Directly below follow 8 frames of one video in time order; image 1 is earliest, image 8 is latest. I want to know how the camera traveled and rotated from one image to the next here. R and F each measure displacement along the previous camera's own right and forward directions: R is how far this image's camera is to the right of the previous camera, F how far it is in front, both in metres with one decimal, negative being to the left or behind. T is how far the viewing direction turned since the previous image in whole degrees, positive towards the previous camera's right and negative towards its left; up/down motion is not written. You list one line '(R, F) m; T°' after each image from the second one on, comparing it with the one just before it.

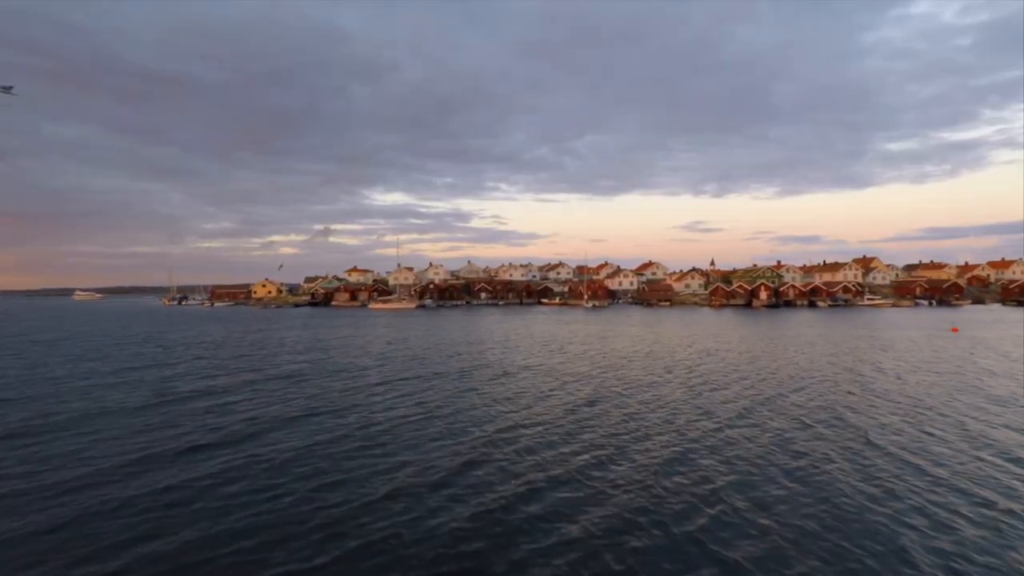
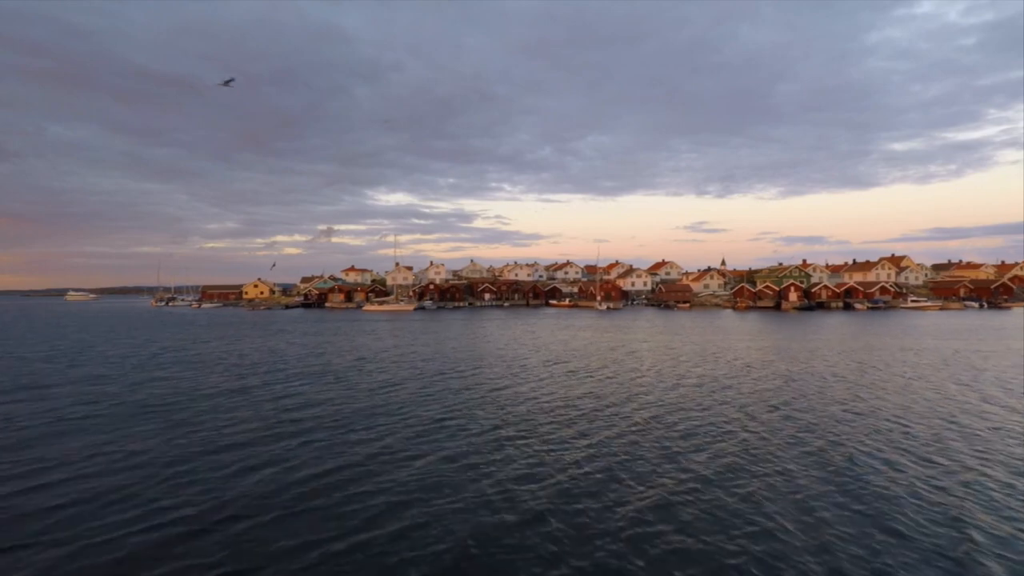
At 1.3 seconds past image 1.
(-0.2, +7.1) m; 0°
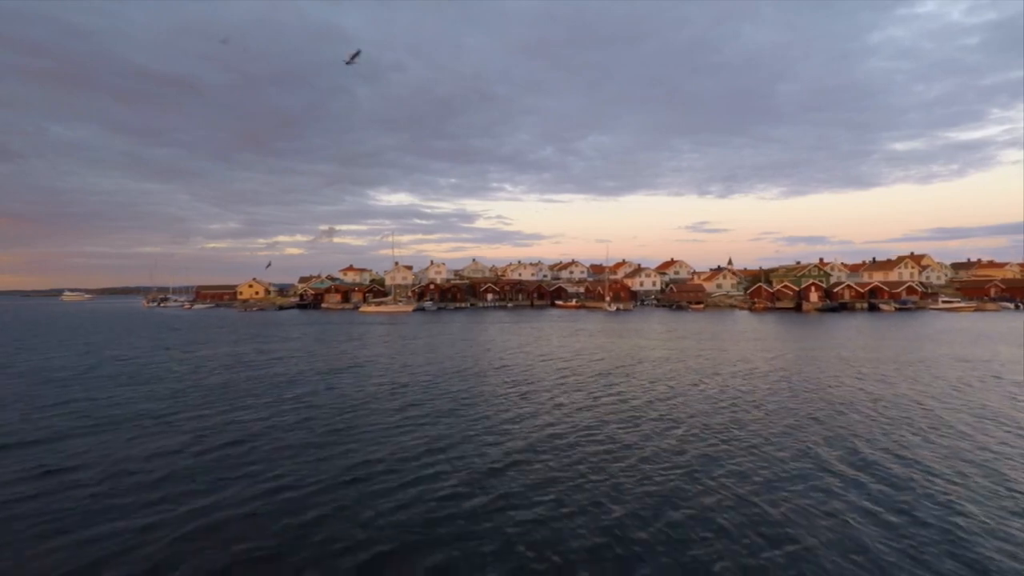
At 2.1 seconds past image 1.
(-0.5, +4.2) m; 0°
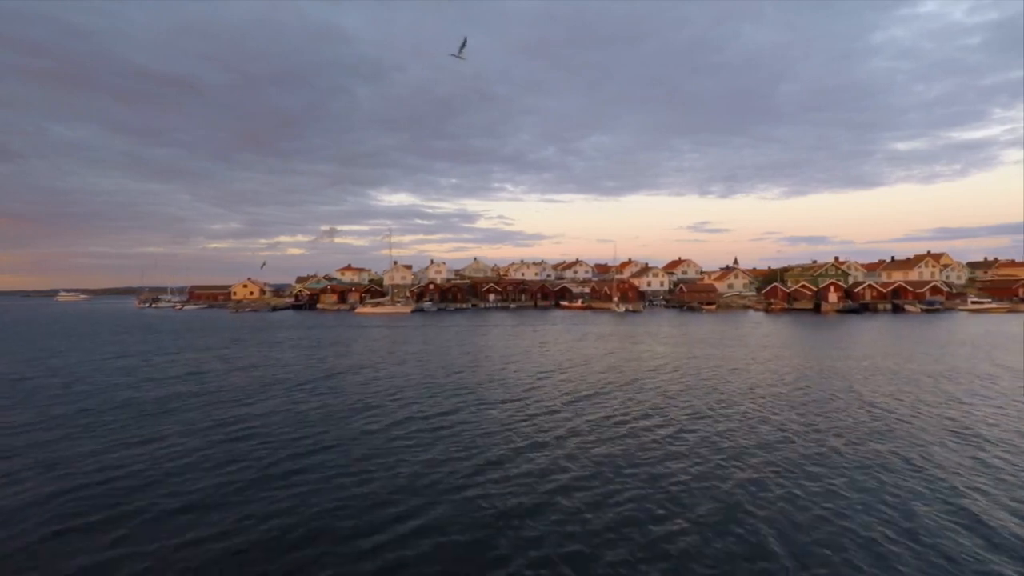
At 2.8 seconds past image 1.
(-0.3, +3.6) m; 0°
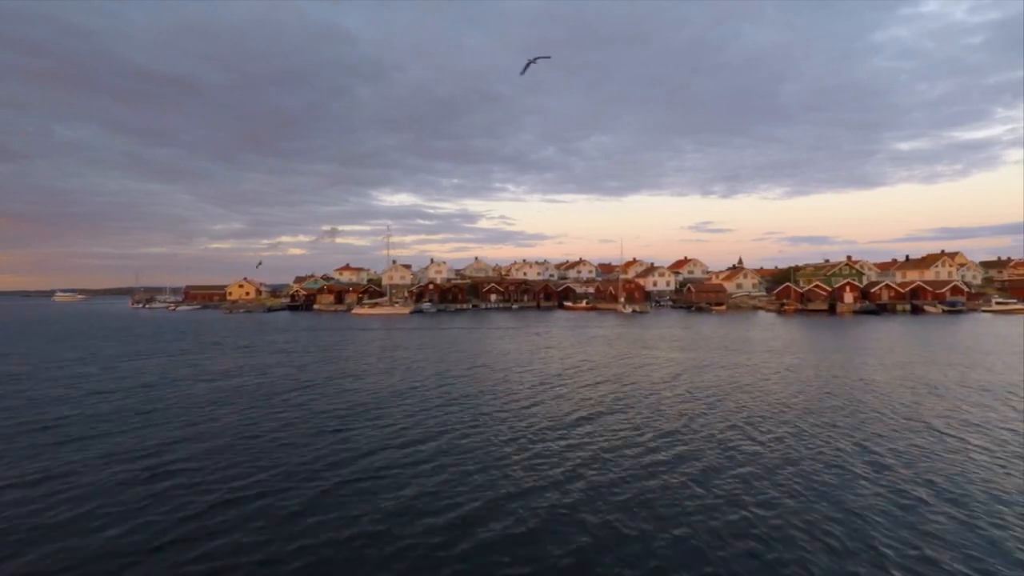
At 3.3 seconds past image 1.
(-0.1, +2.7) m; 0°
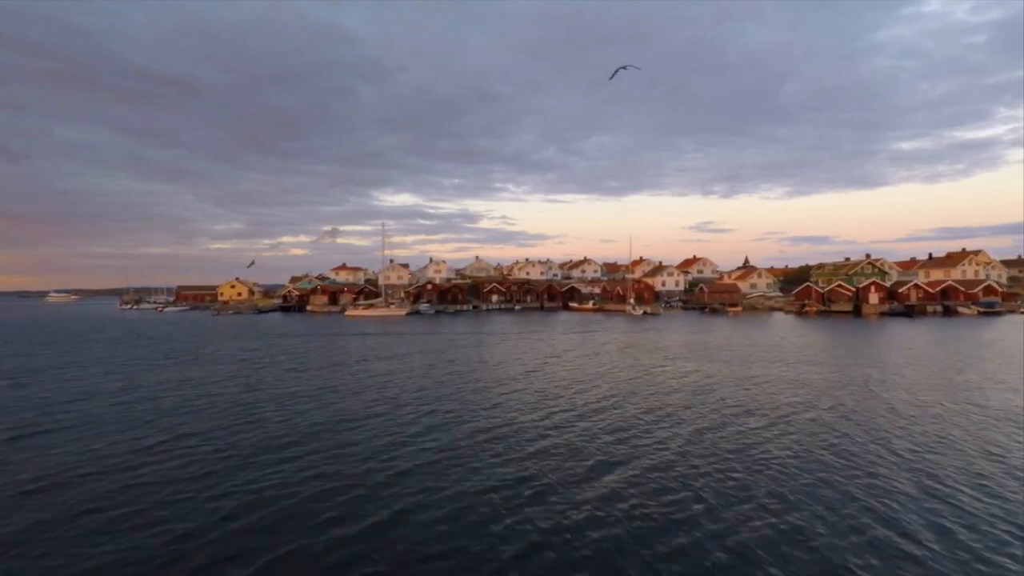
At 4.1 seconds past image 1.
(-0.3, +4.2) m; 0°
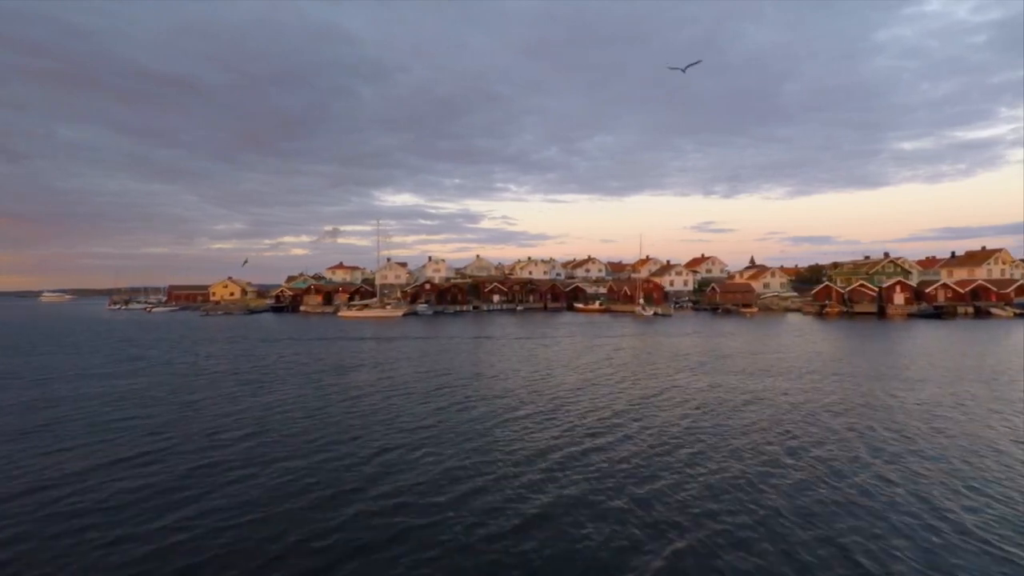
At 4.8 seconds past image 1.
(-0.2, +3.7) m; 0°
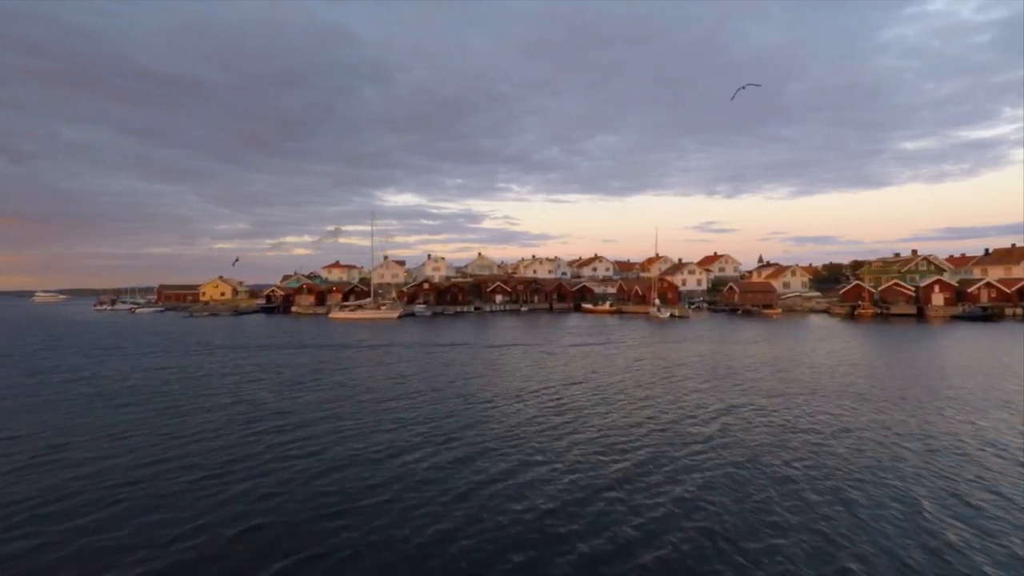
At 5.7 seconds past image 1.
(-0.3, +4.8) m; 0°
